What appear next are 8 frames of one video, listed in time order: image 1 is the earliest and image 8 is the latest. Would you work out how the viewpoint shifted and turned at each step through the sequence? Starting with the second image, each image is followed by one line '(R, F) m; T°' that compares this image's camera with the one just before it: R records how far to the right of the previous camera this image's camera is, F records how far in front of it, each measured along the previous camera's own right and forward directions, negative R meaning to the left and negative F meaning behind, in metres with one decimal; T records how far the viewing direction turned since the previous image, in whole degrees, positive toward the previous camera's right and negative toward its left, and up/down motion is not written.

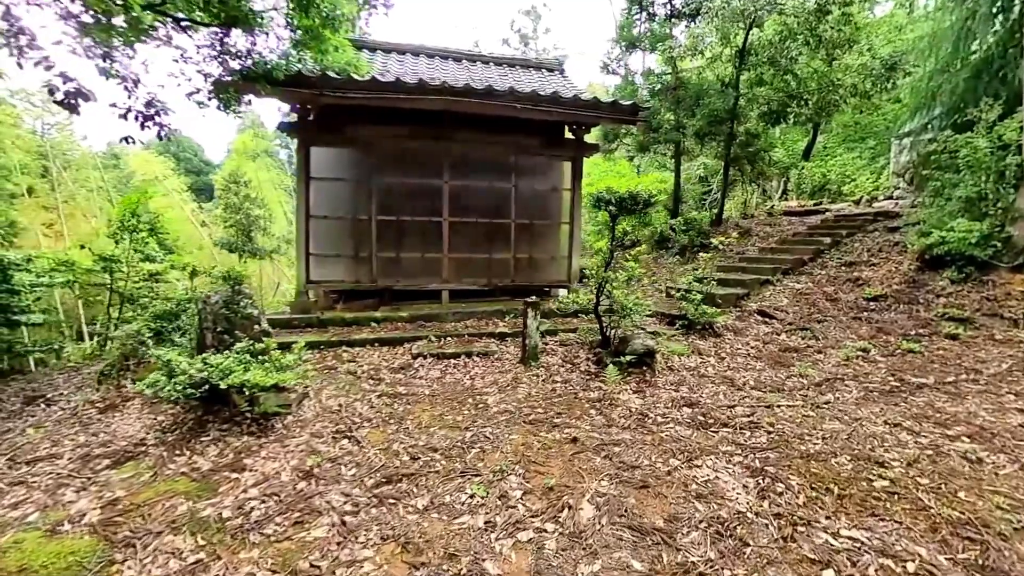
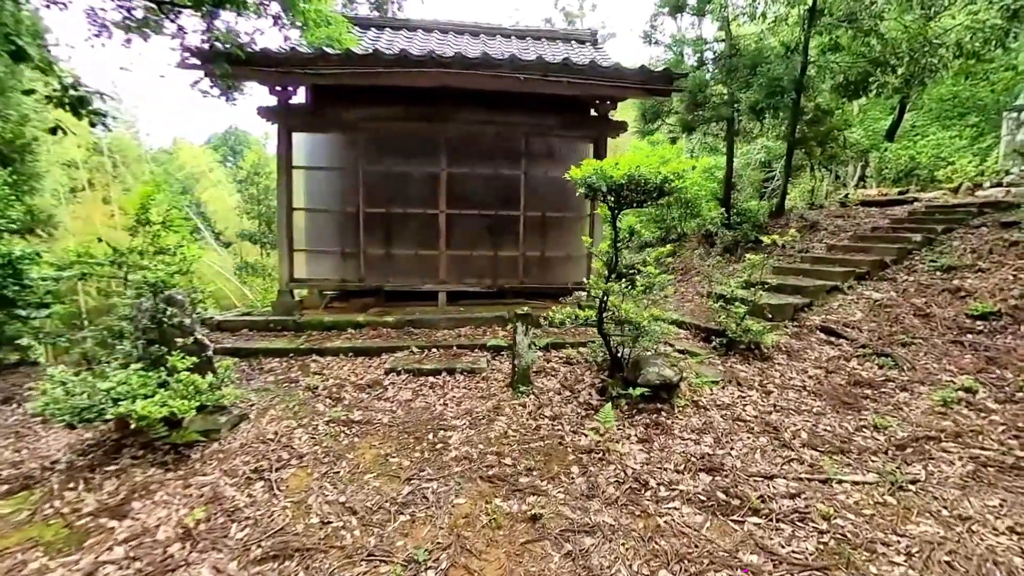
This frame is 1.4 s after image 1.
(+0.6, +0.9) m; -7°
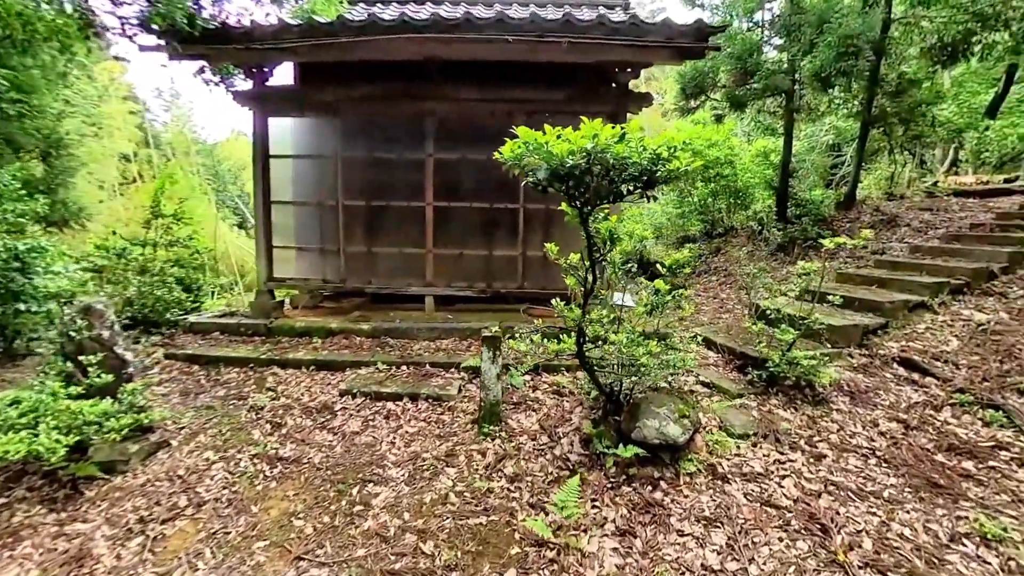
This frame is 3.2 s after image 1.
(+0.6, +0.9) m; -6°
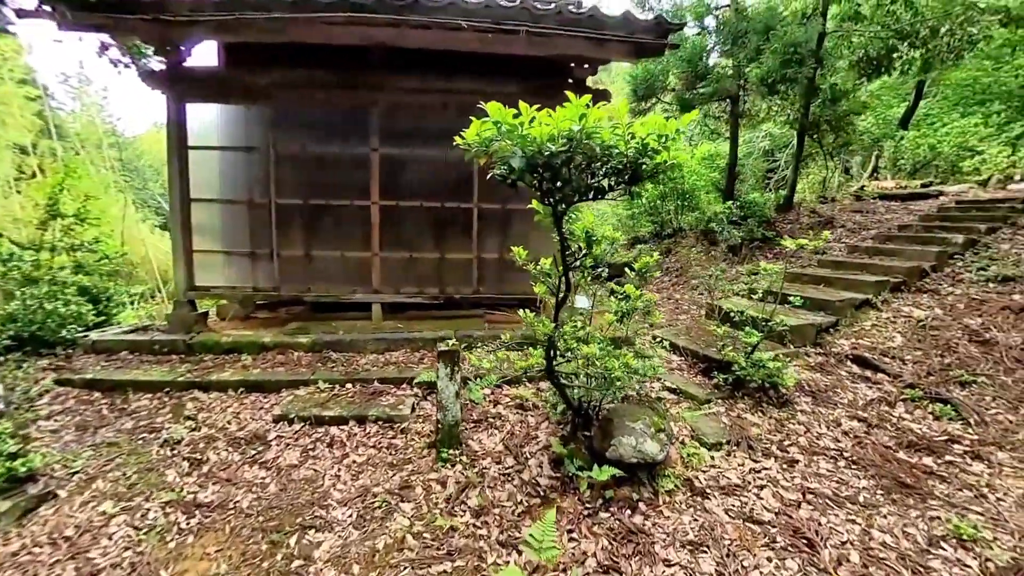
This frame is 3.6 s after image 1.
(-0.1, +0.3) m; +7°
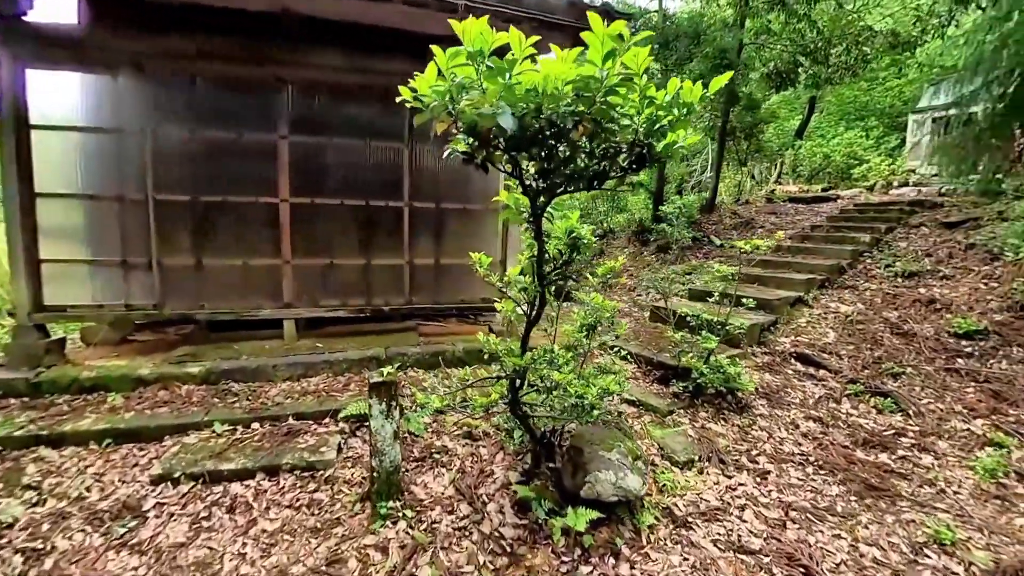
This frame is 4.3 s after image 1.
(-0.1, +0.4) m; +10°
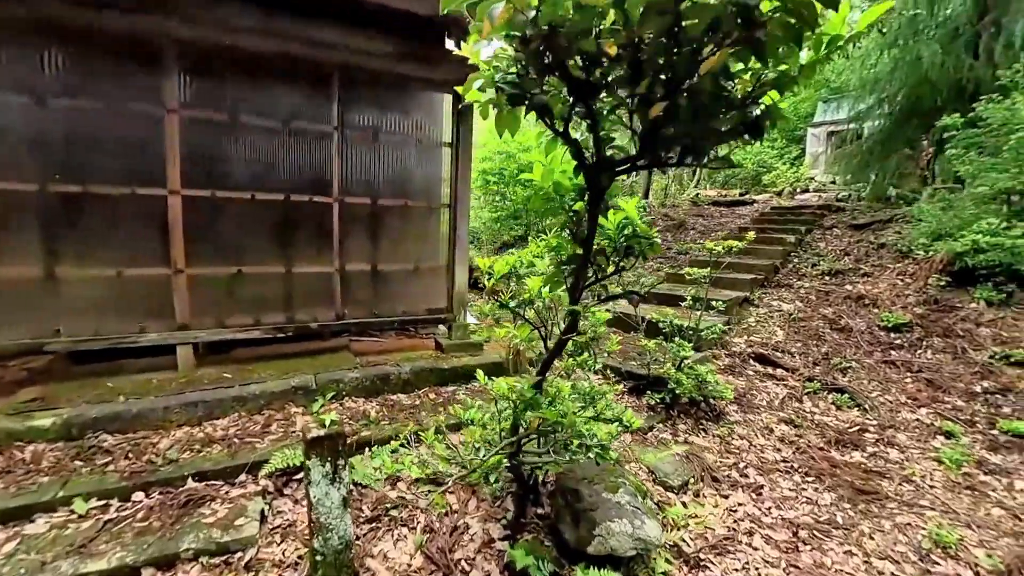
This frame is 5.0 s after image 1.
(-0.2, +0.4) m; +10°
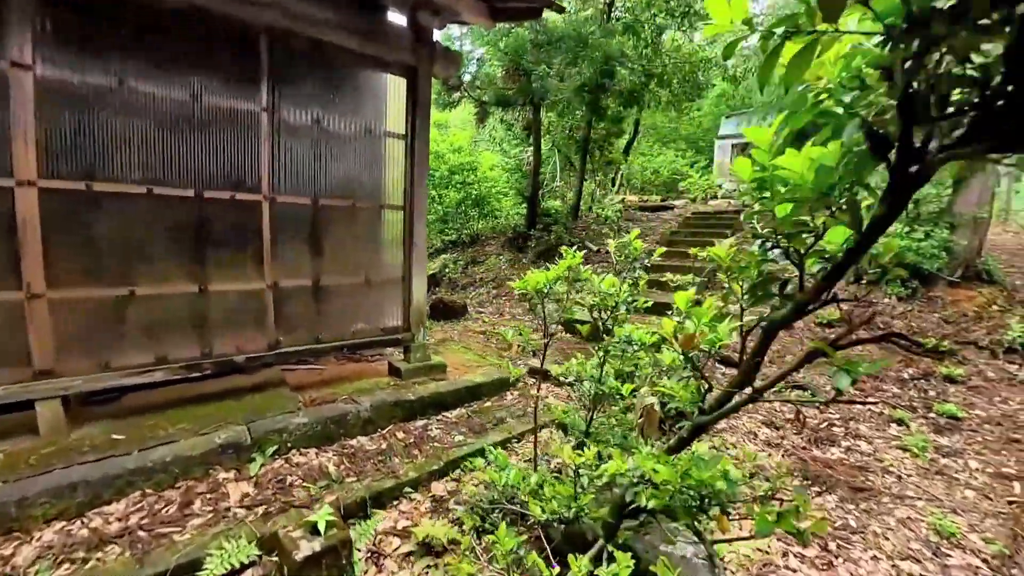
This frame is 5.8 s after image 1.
(-0.4, +0.4) m; +12°
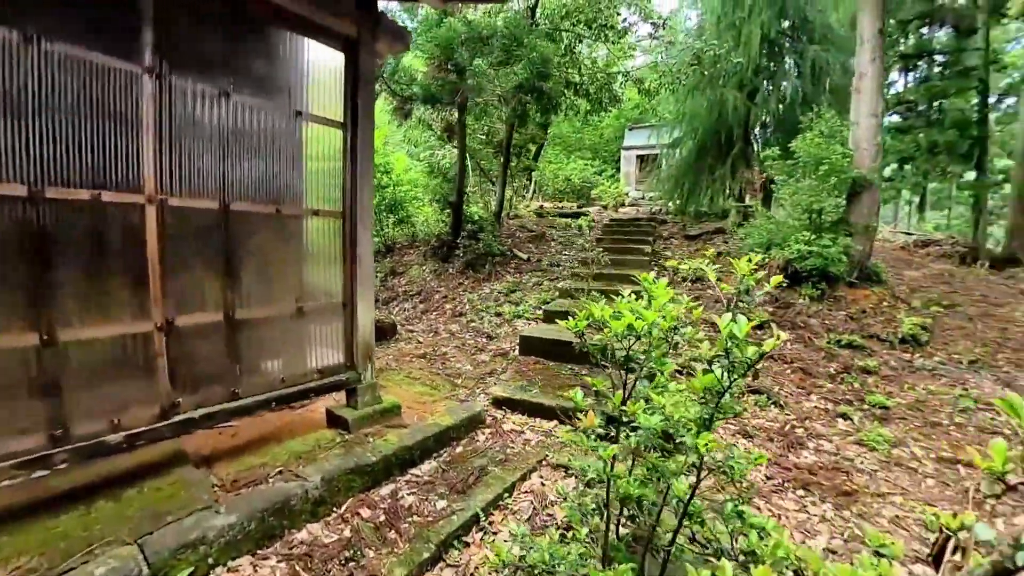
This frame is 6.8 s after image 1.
(-0.5, +0.5) m; +14°
